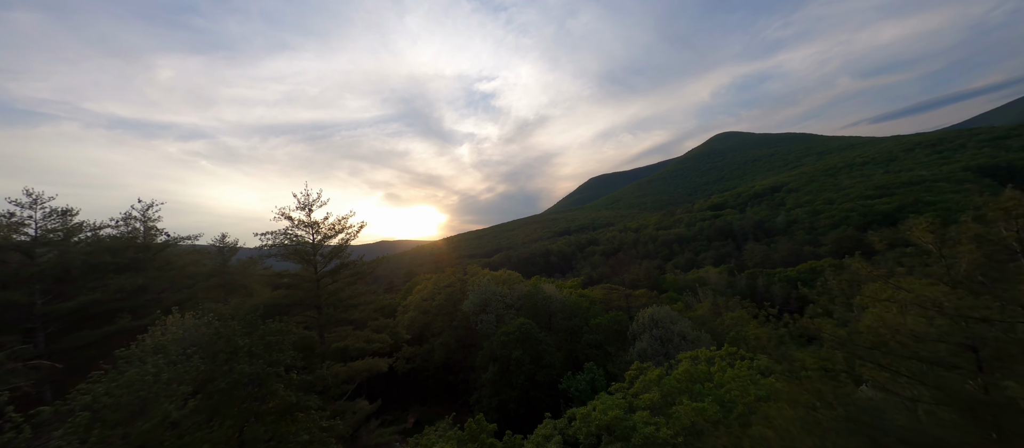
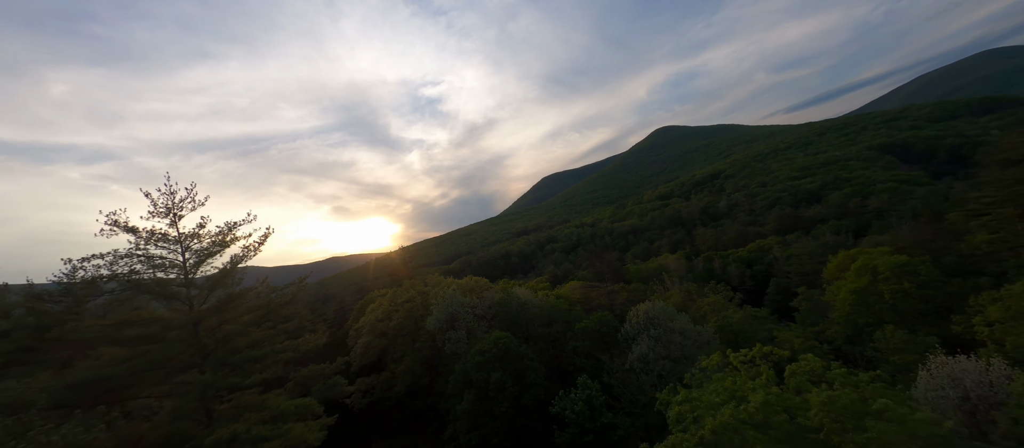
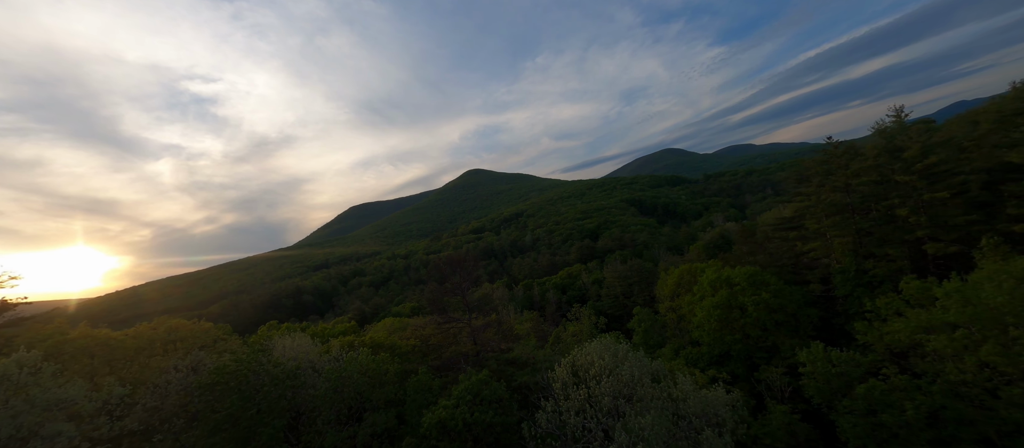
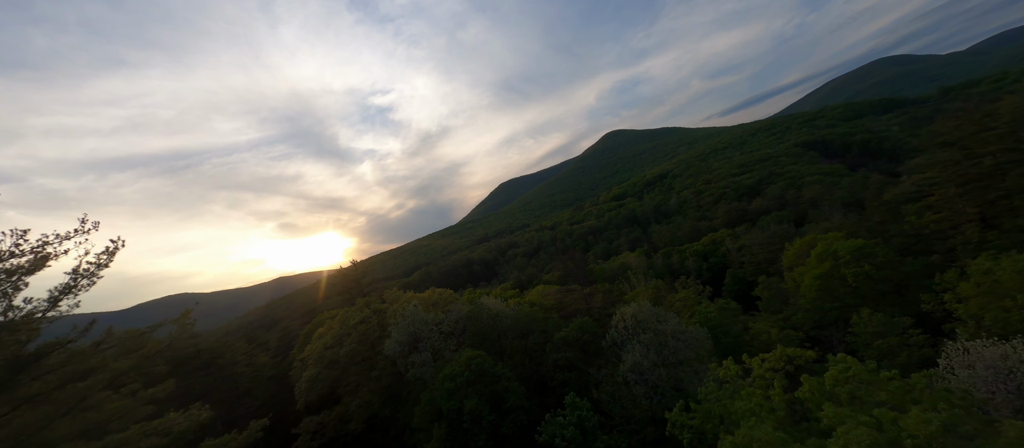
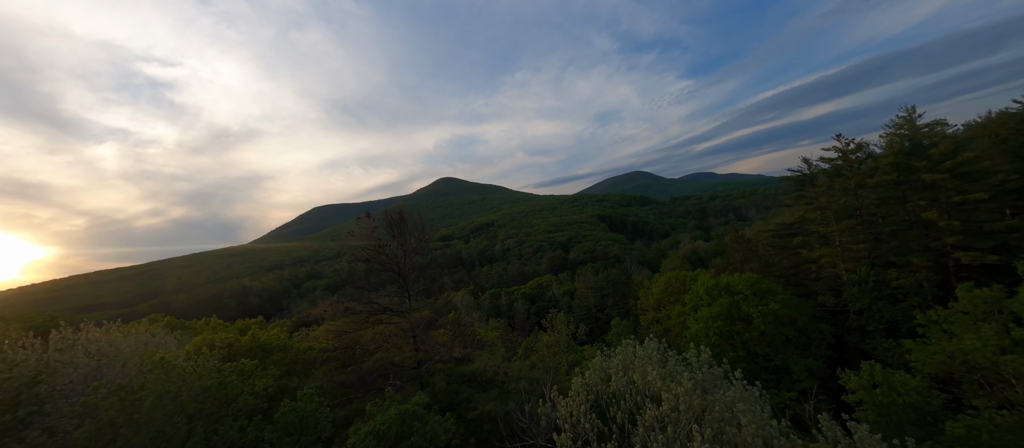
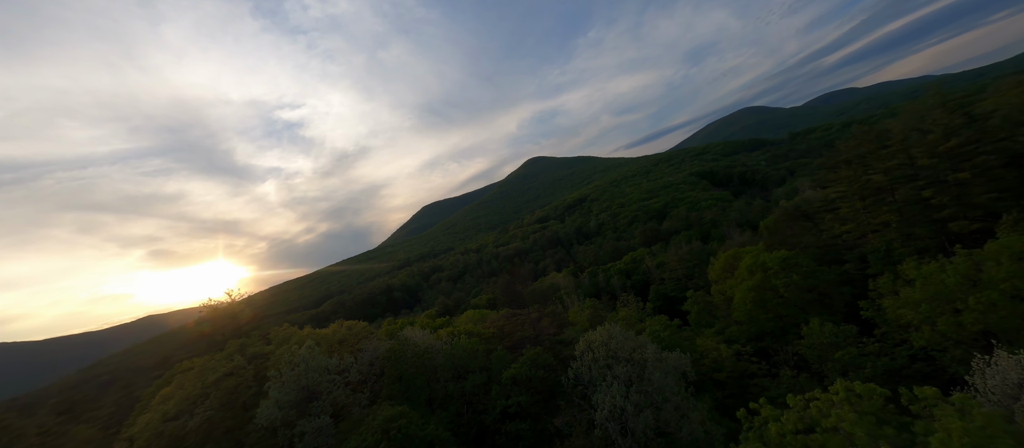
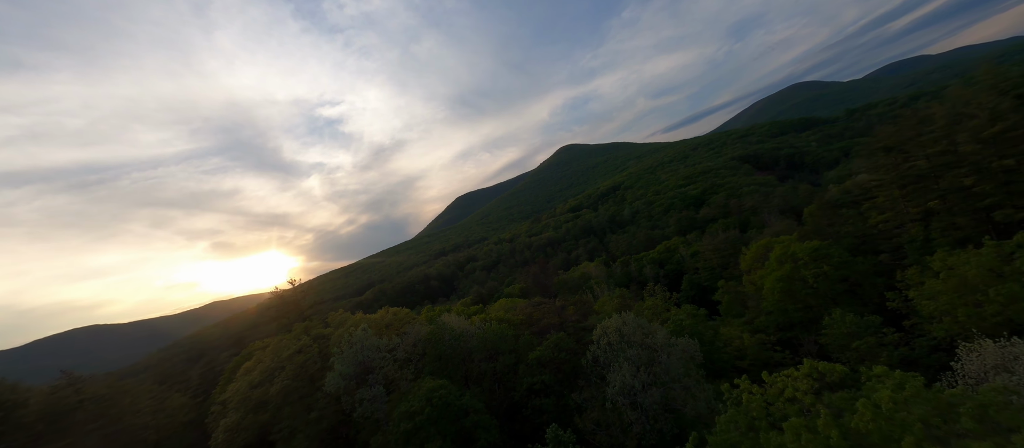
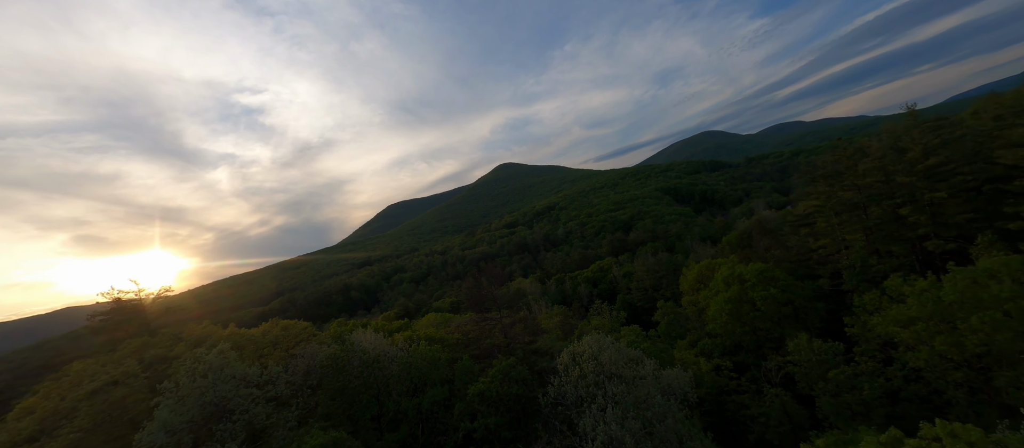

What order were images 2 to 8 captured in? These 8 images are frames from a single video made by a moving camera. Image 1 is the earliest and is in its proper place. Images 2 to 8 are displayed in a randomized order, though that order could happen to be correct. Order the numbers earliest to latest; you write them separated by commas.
2, 4, 7, 6, 8, 3, 5
